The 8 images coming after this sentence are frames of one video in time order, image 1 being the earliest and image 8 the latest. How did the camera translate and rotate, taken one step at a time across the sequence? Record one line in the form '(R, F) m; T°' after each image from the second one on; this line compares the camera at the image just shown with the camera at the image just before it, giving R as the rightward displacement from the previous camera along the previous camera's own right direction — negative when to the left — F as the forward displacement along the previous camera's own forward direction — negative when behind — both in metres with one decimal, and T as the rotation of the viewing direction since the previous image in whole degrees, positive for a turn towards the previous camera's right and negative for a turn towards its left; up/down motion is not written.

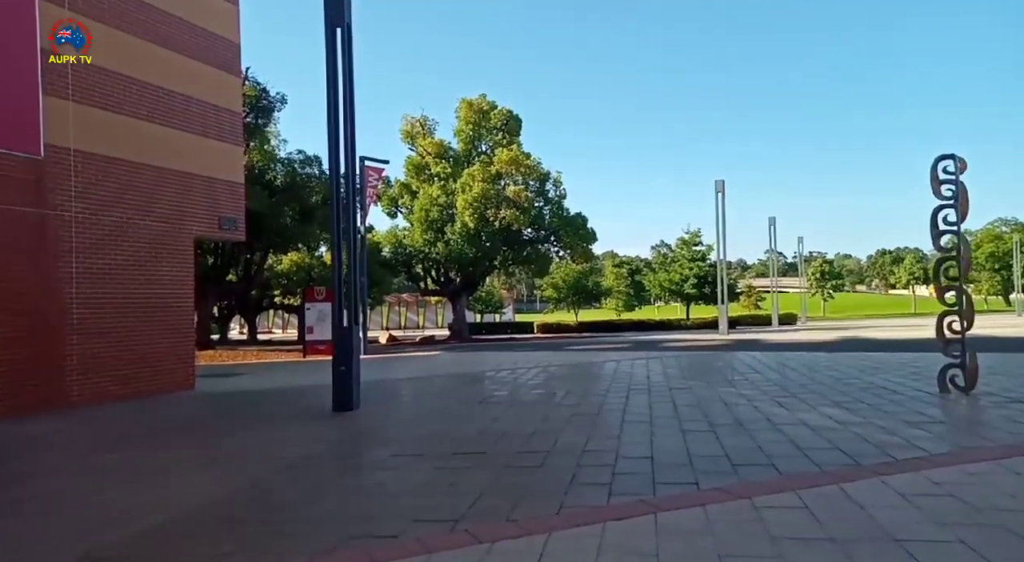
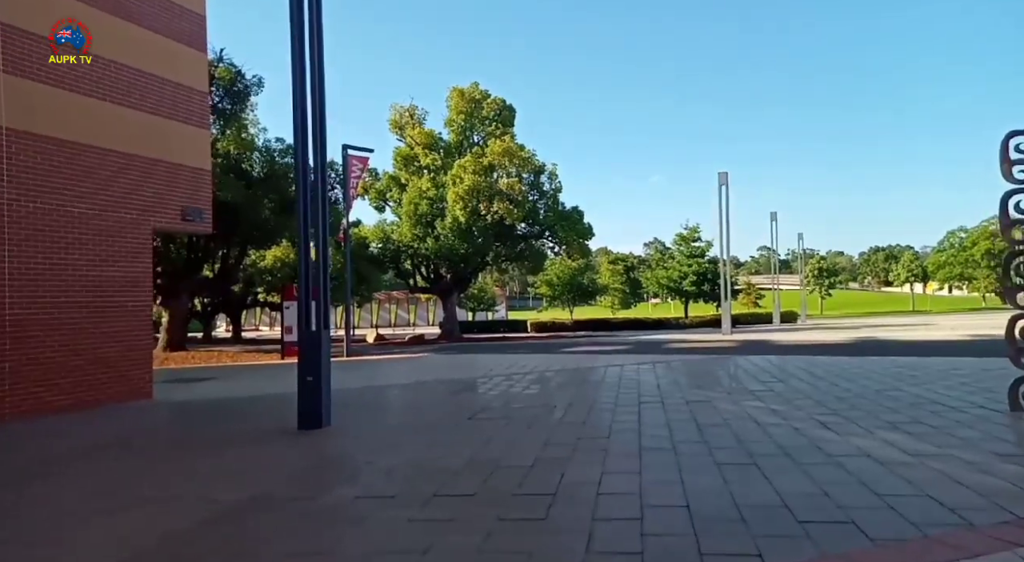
(0.0, +1.4) m; +1°
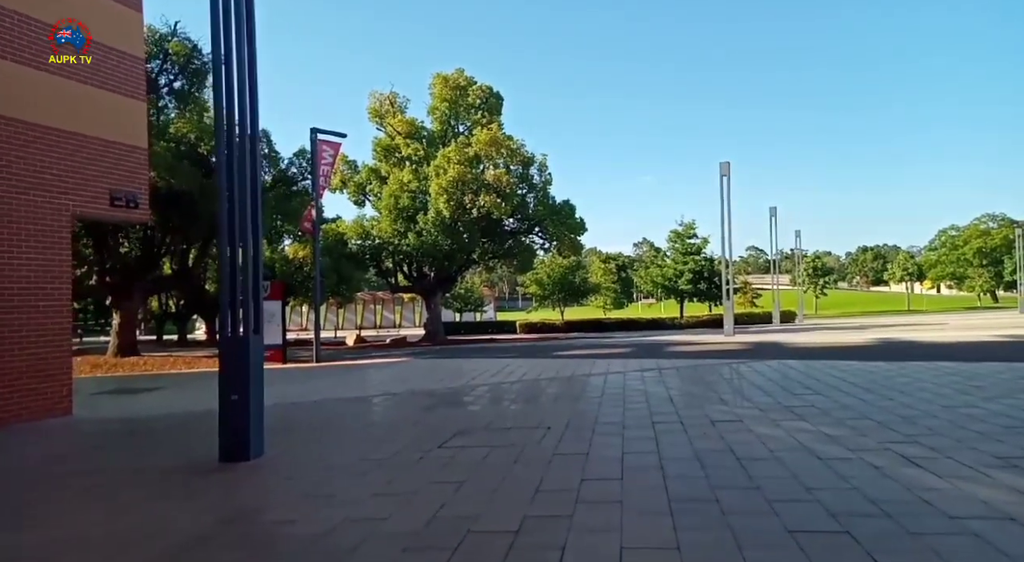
(+0.1, +1.9) m; +1°
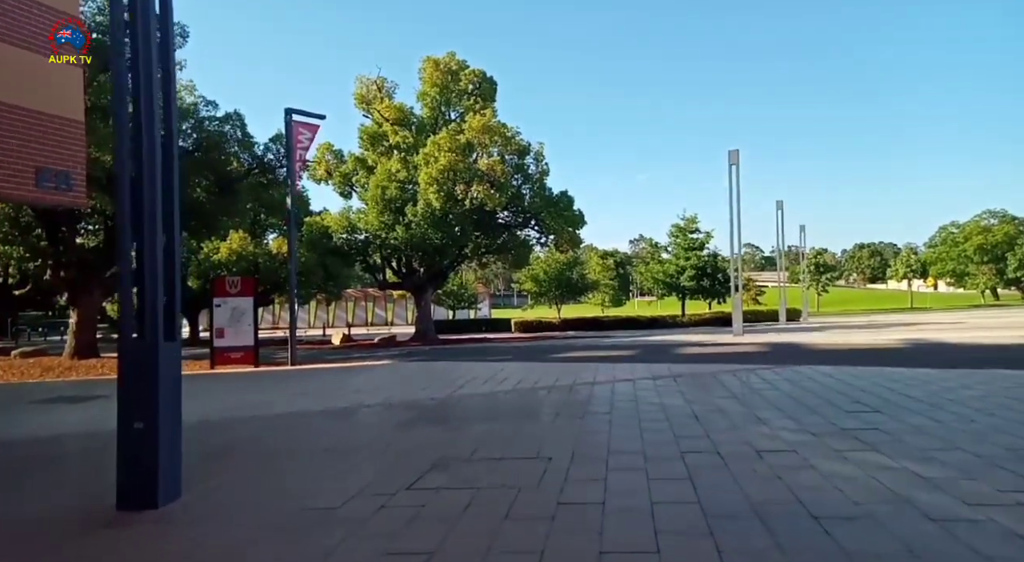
(0.0, +1.6) m; 0°
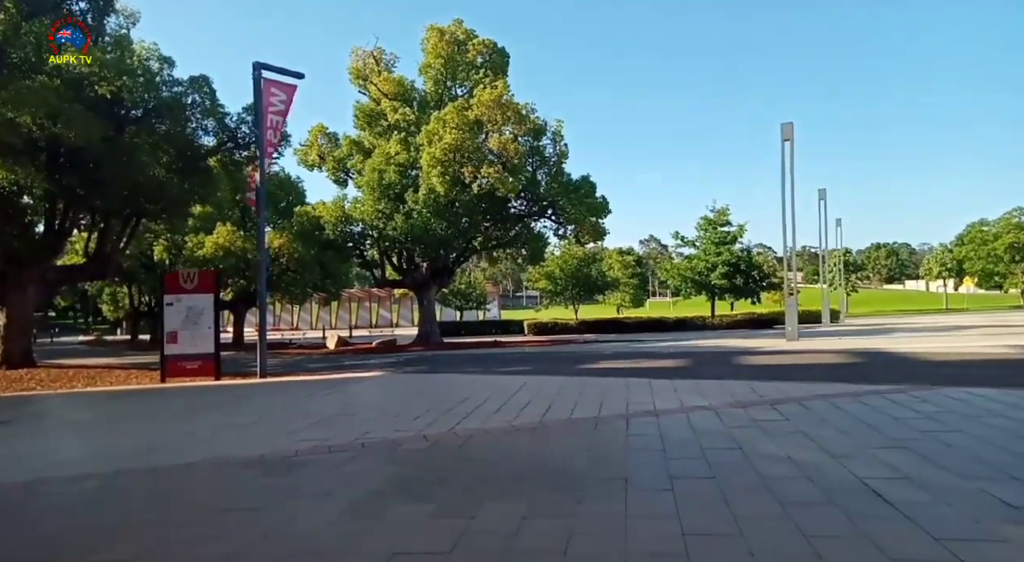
(-0.2, +3.3) m; -1°
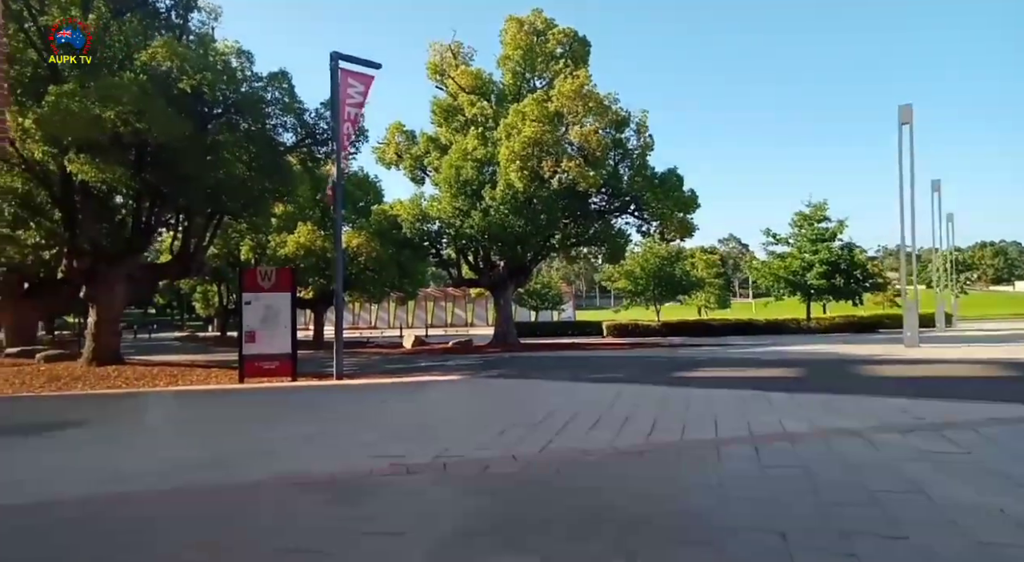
(-0.3, +1.0) m; -6°
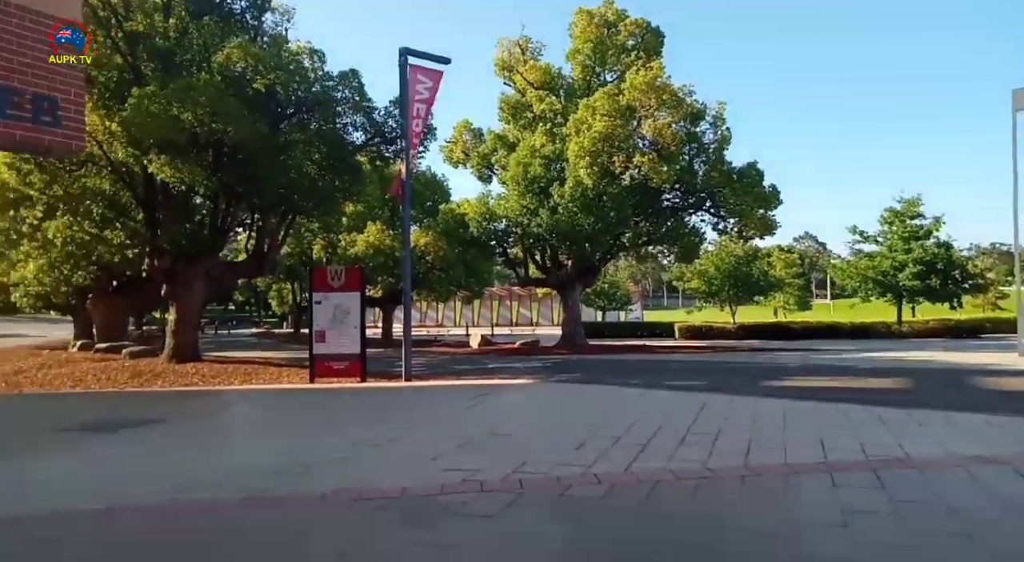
(-0.2, +0.5) m; -6°
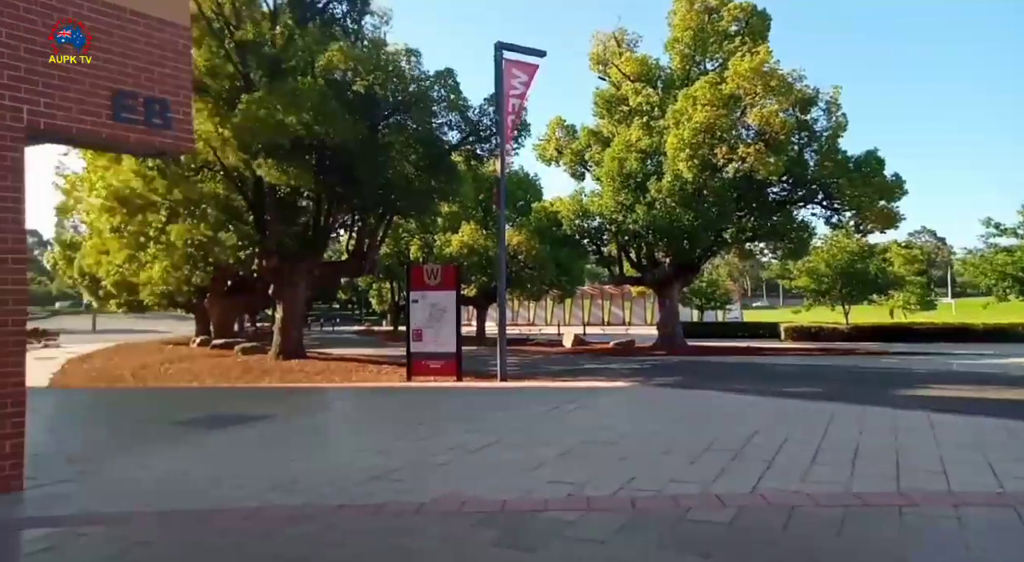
(-0.2, +0.4) m; -8°
